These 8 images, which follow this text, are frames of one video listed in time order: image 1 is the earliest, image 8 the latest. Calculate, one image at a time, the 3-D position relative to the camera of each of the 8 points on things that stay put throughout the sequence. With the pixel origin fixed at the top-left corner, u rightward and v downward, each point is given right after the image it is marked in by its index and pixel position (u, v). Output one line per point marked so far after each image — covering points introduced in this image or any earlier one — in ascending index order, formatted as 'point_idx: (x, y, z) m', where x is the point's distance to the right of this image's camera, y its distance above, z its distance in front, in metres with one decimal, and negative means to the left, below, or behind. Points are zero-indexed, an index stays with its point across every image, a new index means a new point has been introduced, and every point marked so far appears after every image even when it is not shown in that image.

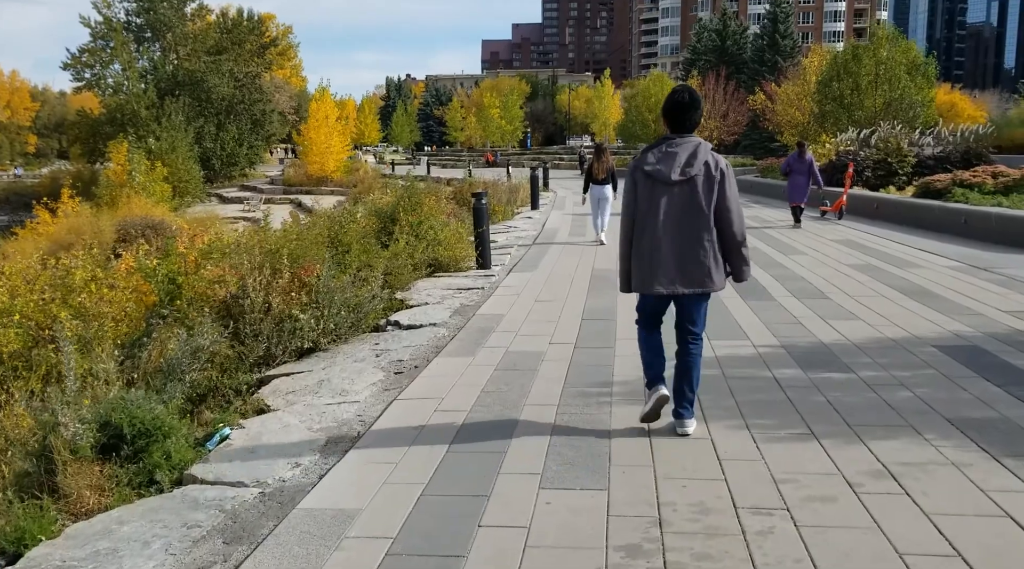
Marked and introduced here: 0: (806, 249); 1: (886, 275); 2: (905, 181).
0: (+4.2, +0.5, +12.4) m
1: (+4.2, +0.1, +9.7) m
2: (+8.9, +2.3, +19.5) m
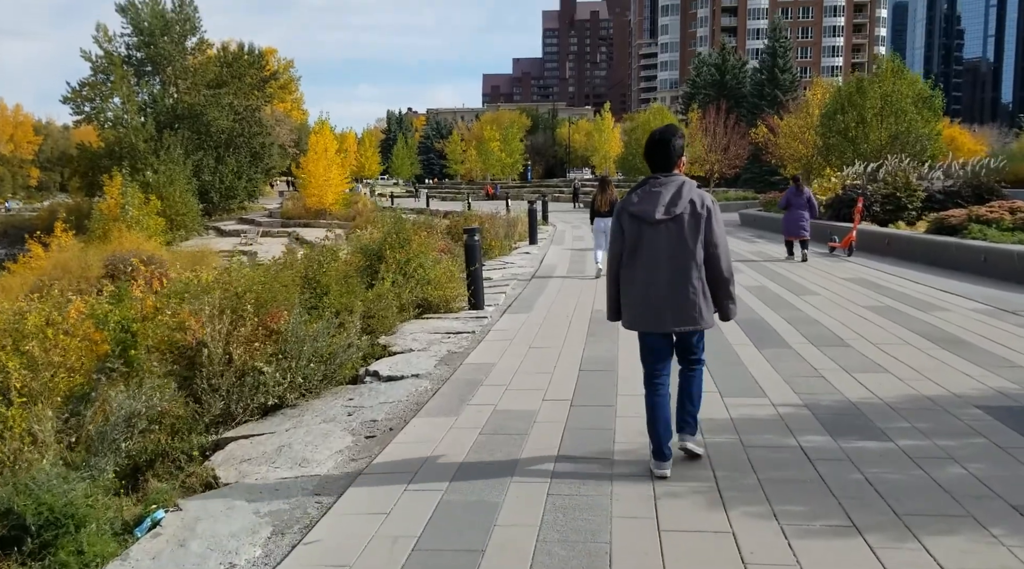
0: (+4.2, 0.0, +11.7) m
1: (+4.2, -0.4, +9.0) m
2: (+8.9, +1.5, +18.9) m
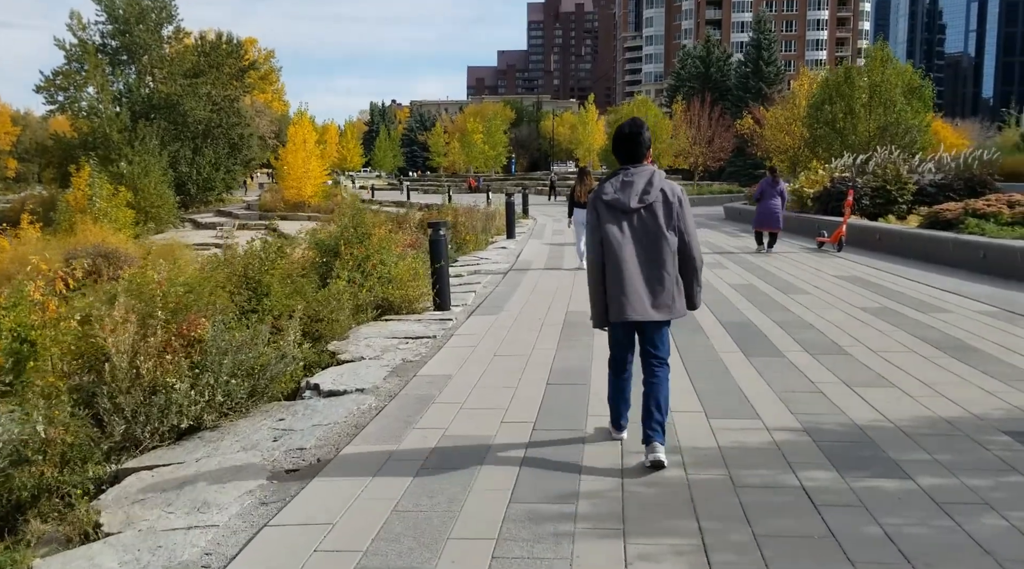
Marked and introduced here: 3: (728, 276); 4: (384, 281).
0: (+3.8, 0.0, +11.0) m
1: (+3.8, -0.4, +8.2) m
2: (+8.4, +1.6, +18.2) m
3: (+3.1, +0.1, +12.1) m
4: (-1.5, 0.0, +9.8) m
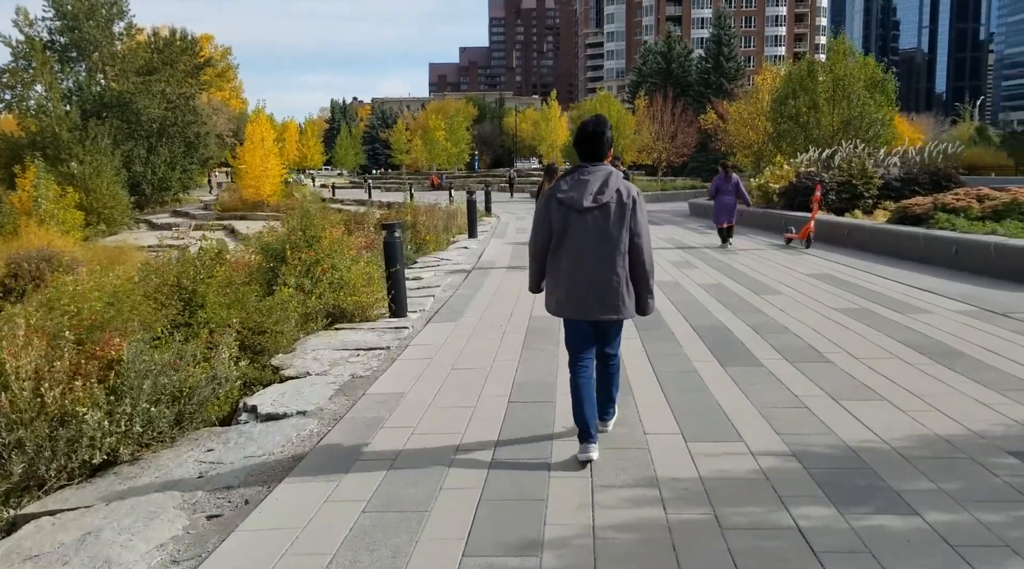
0: (+3.3, 0.0, +10.6) m
1: (+3.5, -0.4, +7.8) m
2: (+7.6, +1.7, +18.0) m
3: (+2.5, +0.1, +11.7) m
4: (-1.9, 0.0, +9.2) m
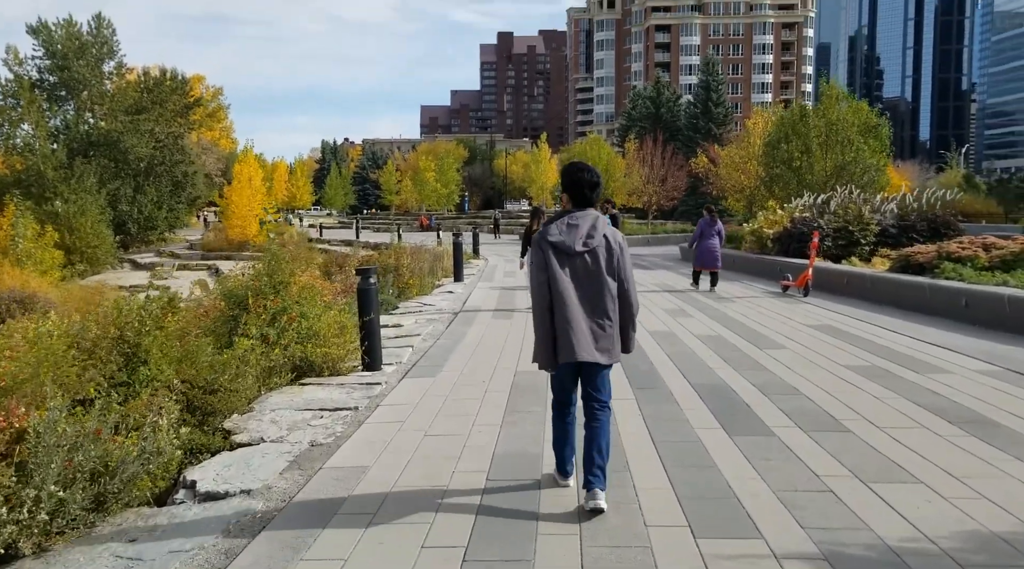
0: (+3.1, -0.6, +9.9) m
1: (+3.3, -0.8, +7.2) m
2: (+7.3, +0.7, +17.5) m
3: (+2.3, -0.5, +11.0) m
4: (-2.1, -0.5, +8.5) m
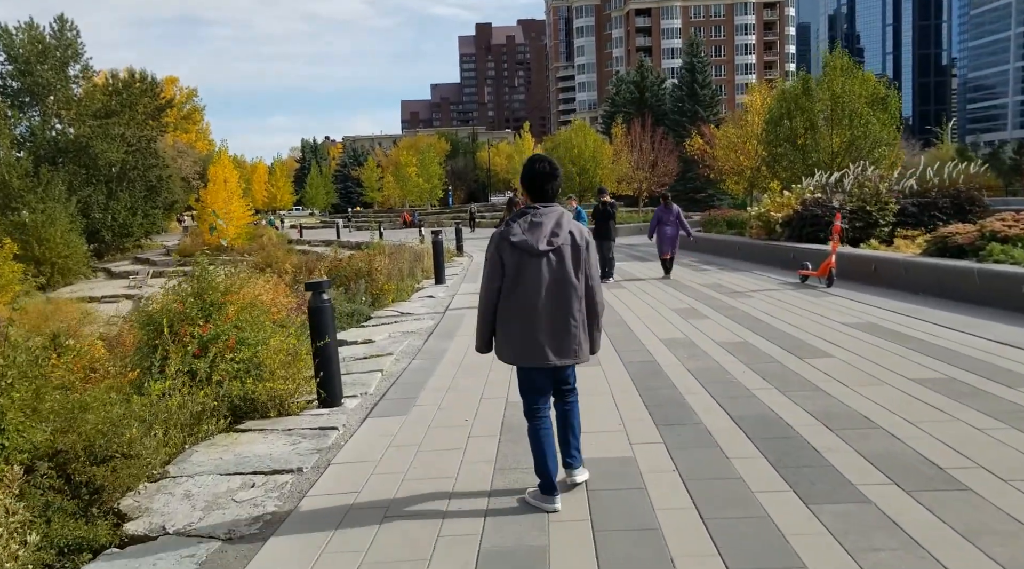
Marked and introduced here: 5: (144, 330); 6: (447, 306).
0: (+3.0, -0.6, +8.3) m
1: (+3.2, -0.8, +5.6) m
2: (+7.0, +0.9, +15.9) m
3: (+2.2, -0.5, +9.5) m
4: (-2.1, -0.7, +6.9) m
5: (-3.0, -0.4, +7.2) m
6: (-1.0, -0.4, +13.6) m
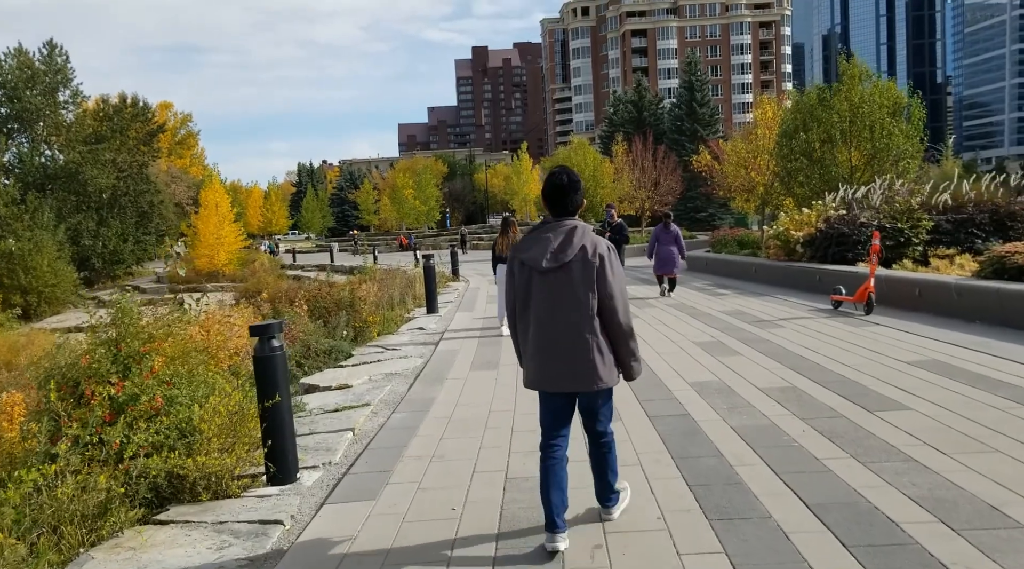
0: (+3.0, -0.8, +6.9) m
1: (+3.2, -1.0, +4.1) m
2: (+7.0, +0.5, +14.5) m
3: (+2.2, -0.8, +8.0) m
4: (-2.1, -1.0, +5.4) m
5: (-3.0, -0.7, +5.7) m
6: (-1.1, -0.8, +12.1) m
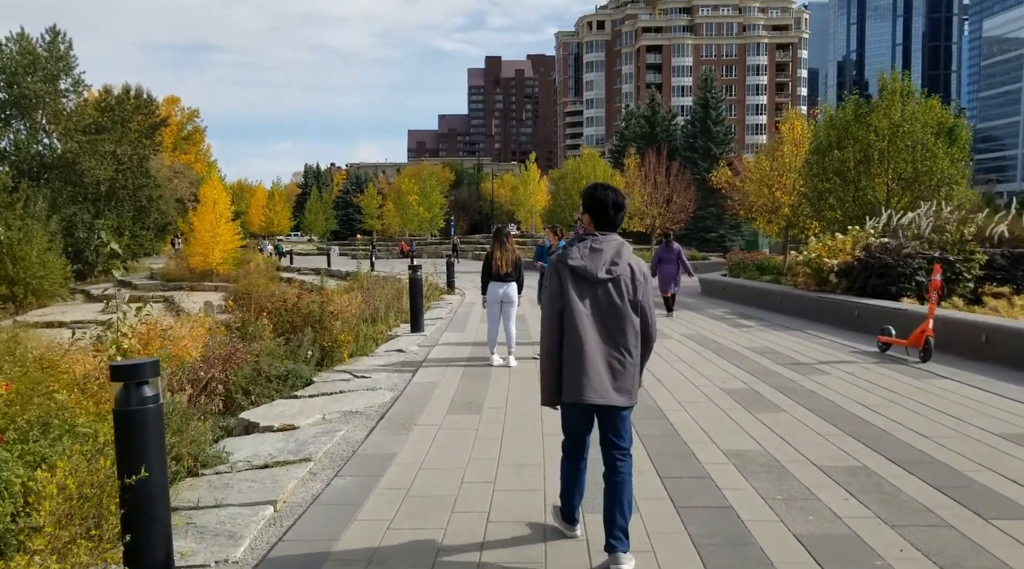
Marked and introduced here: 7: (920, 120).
0: (+2.9, -1.2, +5.1) m
1: (+3.1, -1.3, +2.4) m
2: (+7.0, -0.1, +12.7) m
3: (+2.1, -1.1, +6.2) m
4: (-2.3, -1.0, +3.6) m
5: (-3.1, -0.7, +3.9) m
6: (-1.2, -1.0, +10.4) m
7: (+8.2, +3.3, +17.1) m
